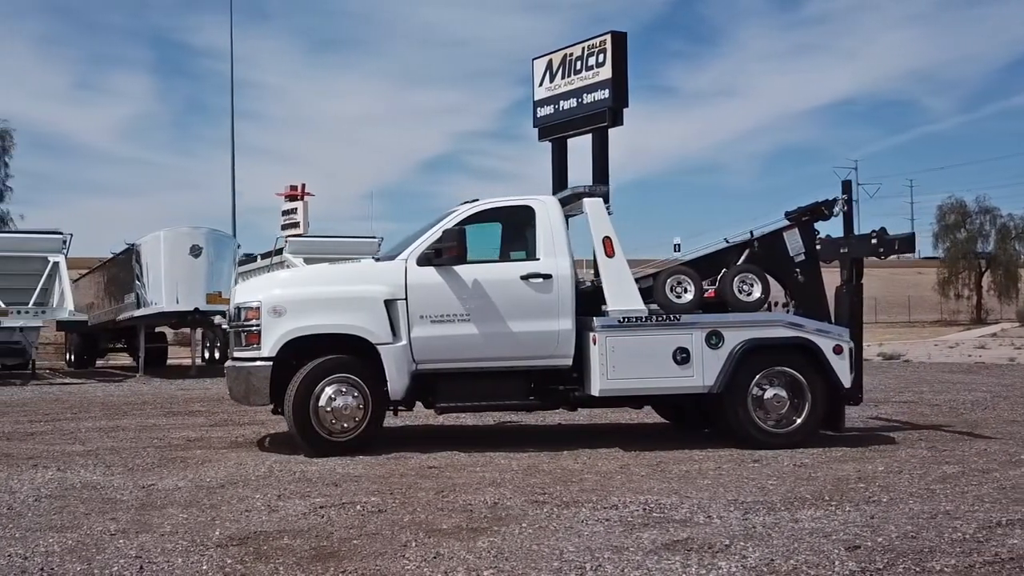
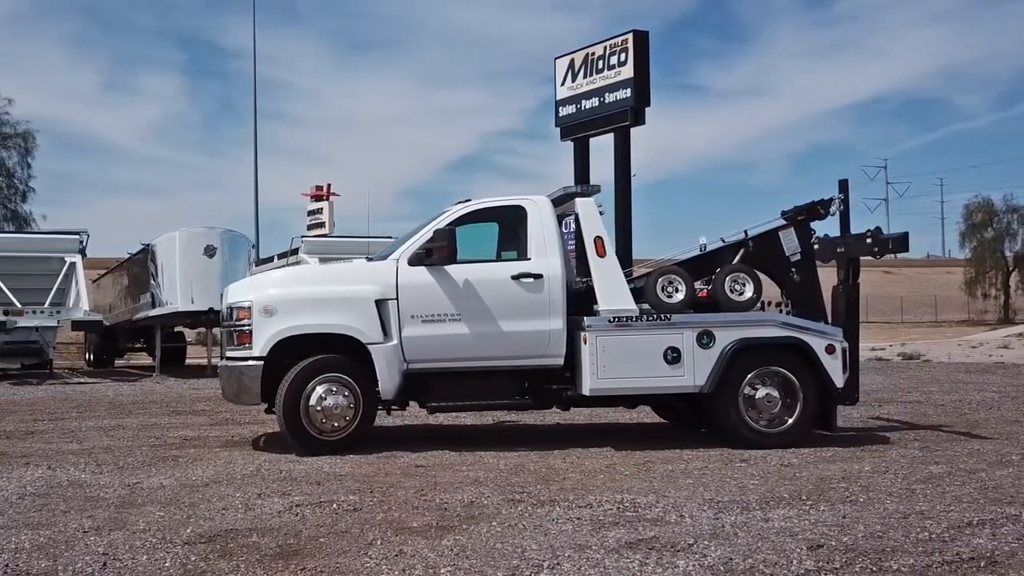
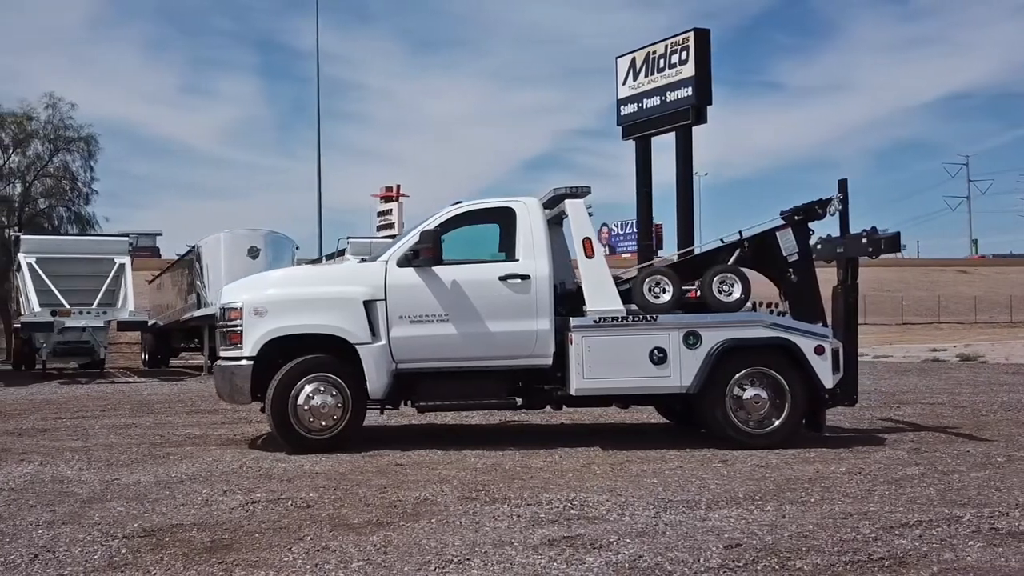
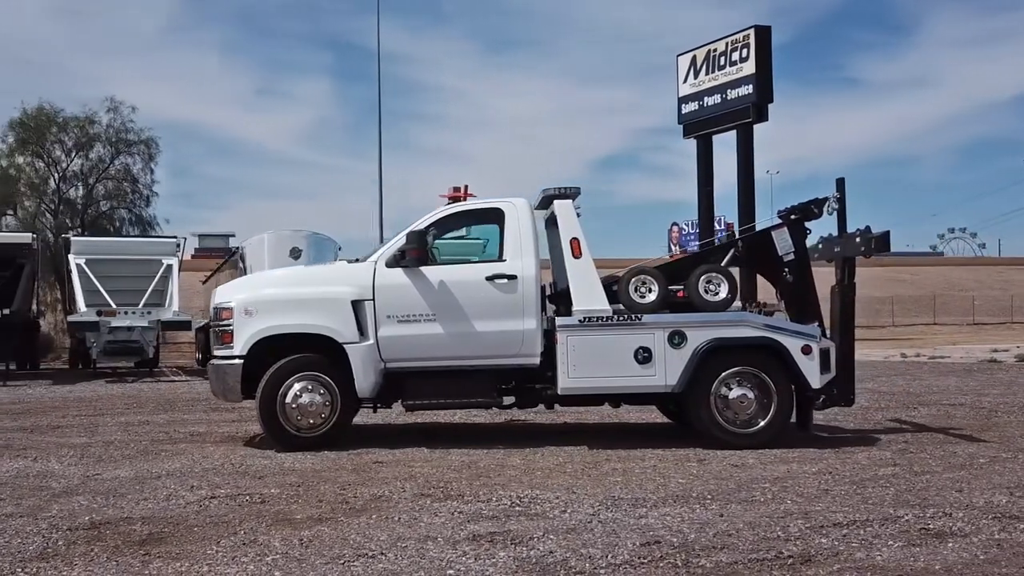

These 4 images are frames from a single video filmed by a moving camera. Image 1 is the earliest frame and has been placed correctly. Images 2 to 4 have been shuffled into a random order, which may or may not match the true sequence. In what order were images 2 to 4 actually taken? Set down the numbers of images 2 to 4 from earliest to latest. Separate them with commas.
2, 3, 4
